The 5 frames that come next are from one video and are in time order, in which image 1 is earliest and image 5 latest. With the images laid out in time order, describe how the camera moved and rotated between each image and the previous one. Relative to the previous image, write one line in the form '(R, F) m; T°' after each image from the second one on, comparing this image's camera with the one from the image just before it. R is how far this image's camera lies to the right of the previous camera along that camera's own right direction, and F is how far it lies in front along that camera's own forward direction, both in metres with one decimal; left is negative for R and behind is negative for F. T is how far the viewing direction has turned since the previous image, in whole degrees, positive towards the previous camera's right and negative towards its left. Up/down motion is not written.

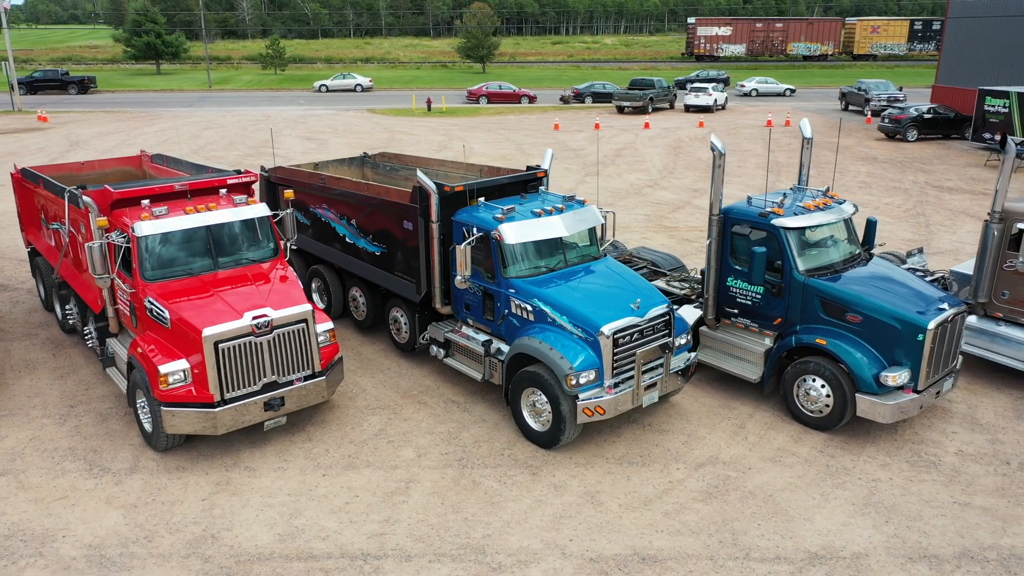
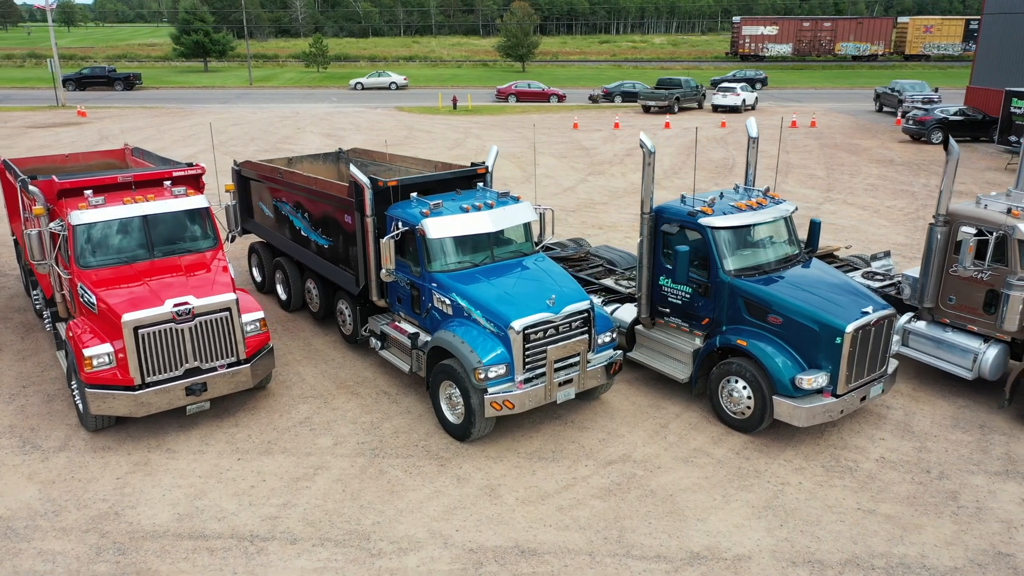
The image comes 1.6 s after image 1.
(+1.4, -0.1) m; -4°
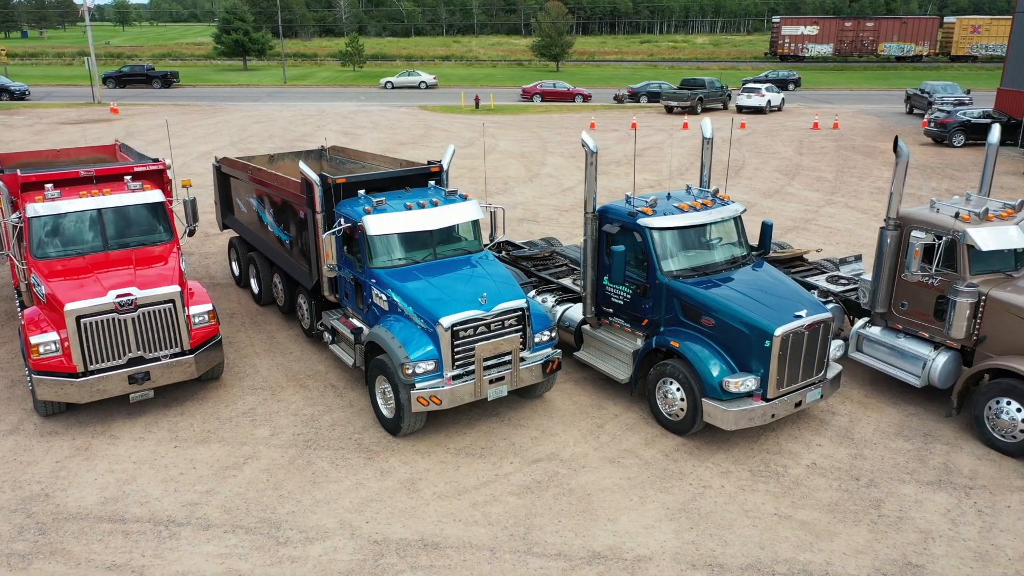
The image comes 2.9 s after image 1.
(+1.2, 0.0) m; -3°
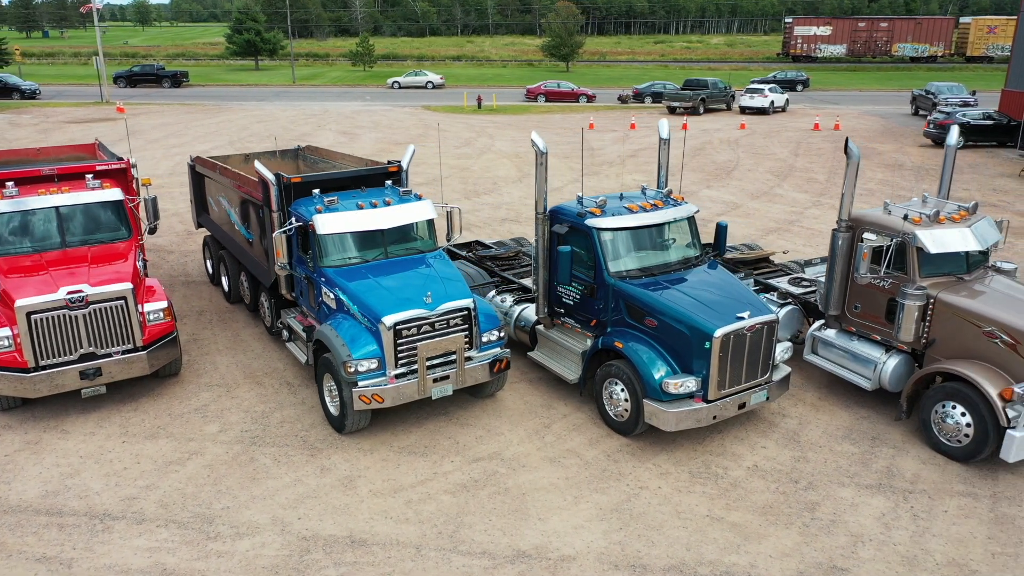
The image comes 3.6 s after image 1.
(+0.8, 0.0) m; -1°
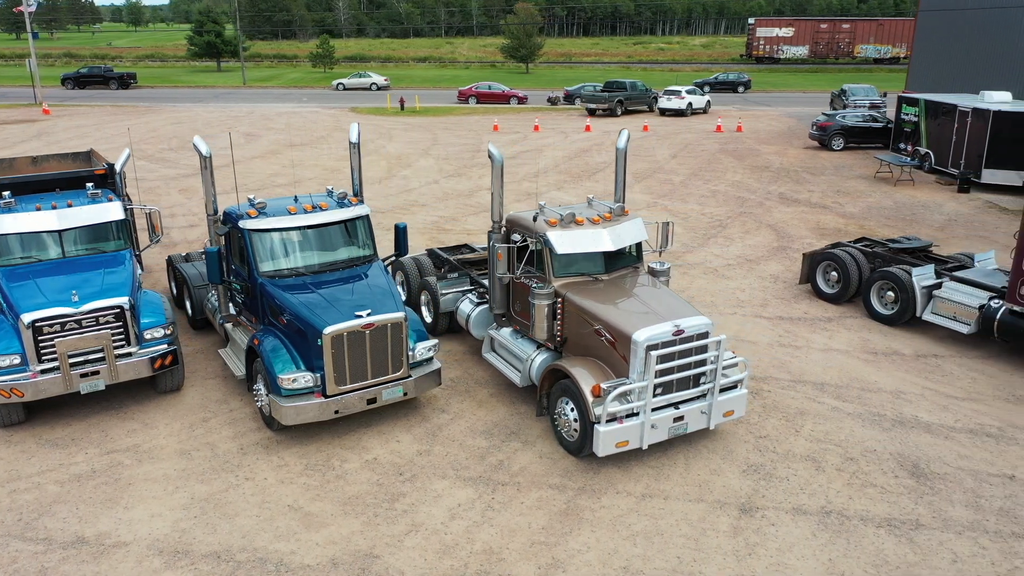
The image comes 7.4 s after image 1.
(+3.9, -0.3) m; -1°
